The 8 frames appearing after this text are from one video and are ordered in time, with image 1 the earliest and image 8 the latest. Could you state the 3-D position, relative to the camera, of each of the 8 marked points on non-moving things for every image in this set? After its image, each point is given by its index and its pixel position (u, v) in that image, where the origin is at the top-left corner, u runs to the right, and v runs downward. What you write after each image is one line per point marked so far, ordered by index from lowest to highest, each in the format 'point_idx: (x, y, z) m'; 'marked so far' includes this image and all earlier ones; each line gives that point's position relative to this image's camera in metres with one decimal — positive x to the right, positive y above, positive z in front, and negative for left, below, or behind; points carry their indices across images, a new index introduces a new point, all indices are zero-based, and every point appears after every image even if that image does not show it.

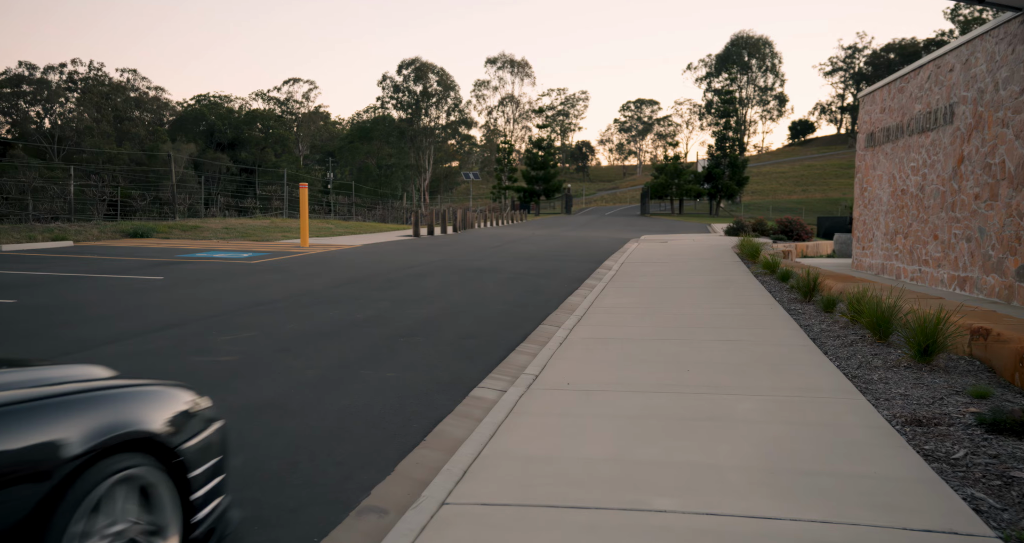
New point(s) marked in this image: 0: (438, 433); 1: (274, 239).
0: (-0.4, -1.1, +4.5) m
1: (-6.9, +1.0, +18.9) m
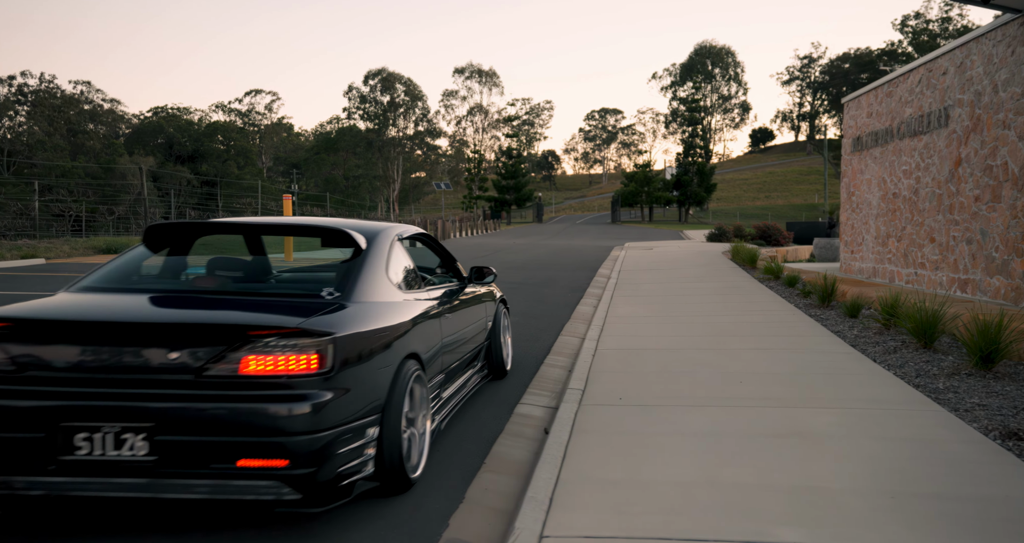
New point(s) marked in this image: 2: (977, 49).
0: (-0.1, -1.2, +4.2) m
1: (-7.3, +0.6, +18.2) m
2: (+7.0, +3.4, +9.7) m
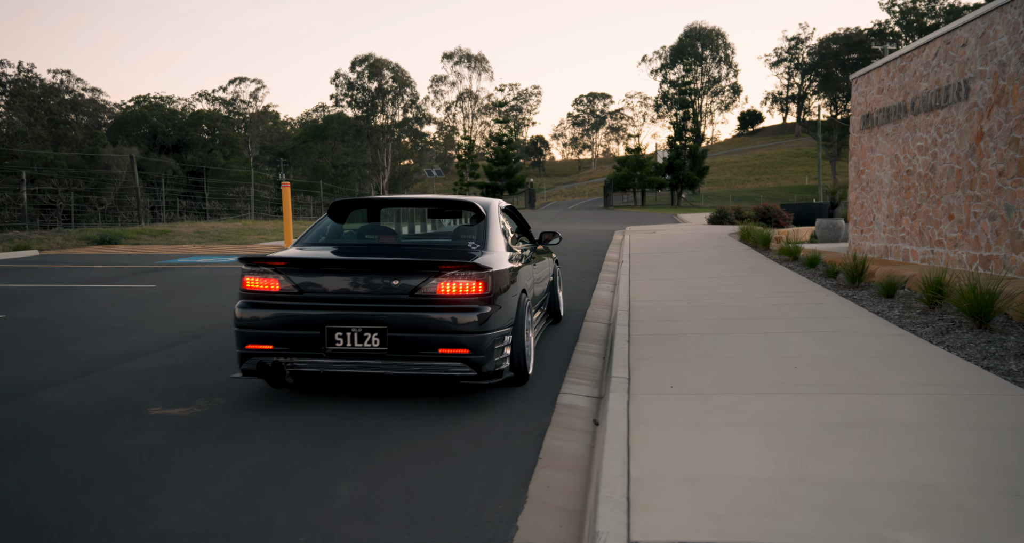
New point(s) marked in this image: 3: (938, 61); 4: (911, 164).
0: (+0.2, -1.0, +3.9) m
1: (-7.3, +0.8, +17.8) m
2: (+7.2, +3.7, +9.4) m
3: (+7.4, +3.7, +11.0) m
4: (+7.5, +2.0, +11.9) m
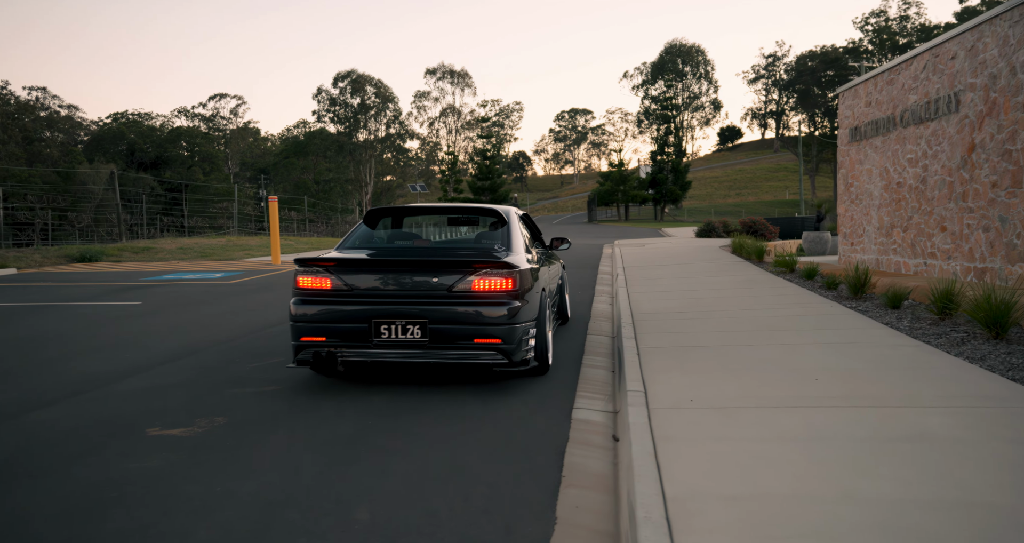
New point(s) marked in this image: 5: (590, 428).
0: (+0.3, -1.1, +3.7) m
1: (-7.6, +0.4, +17.4) m
2: (+7.1, +3.6, +9.5) m
3: (+7.2, +3.5, +11.1) m
4: (+7.3, +1.8, +12.0) m
5: (+0.5, -1.1, +4.3) m
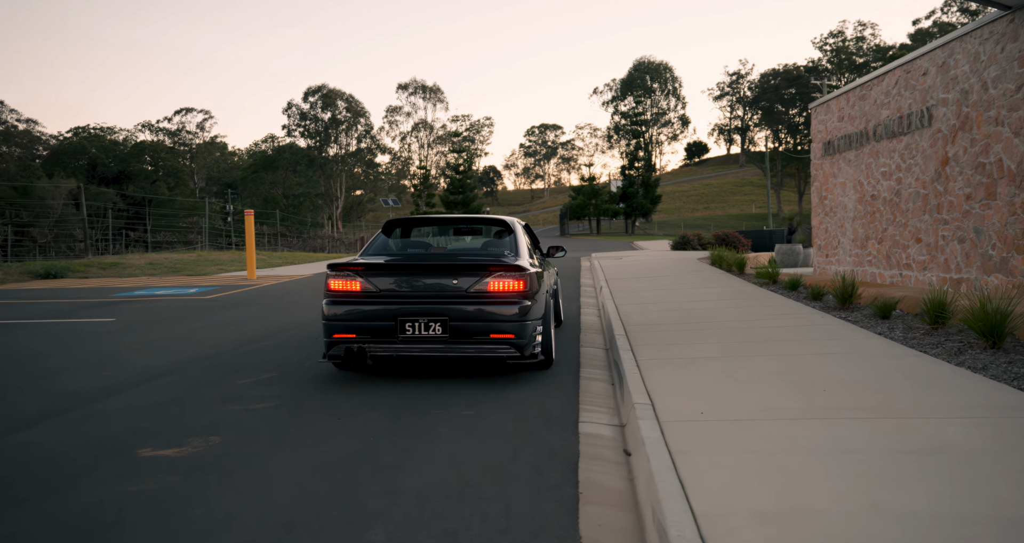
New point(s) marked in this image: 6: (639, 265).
0: (+0.4, -1.2, +3.5) m
1: (-8.1, 0.0, +17.0) m
2: (+6.9, +3.4, +9.8) m
3: (+6.9, +3.3, +11.4) m
4: (+7.0, +1.6, +12.3) m
5: (+0.6, -1.1, +4.2) m
6: (+3.3, +0.2, +16.9) m
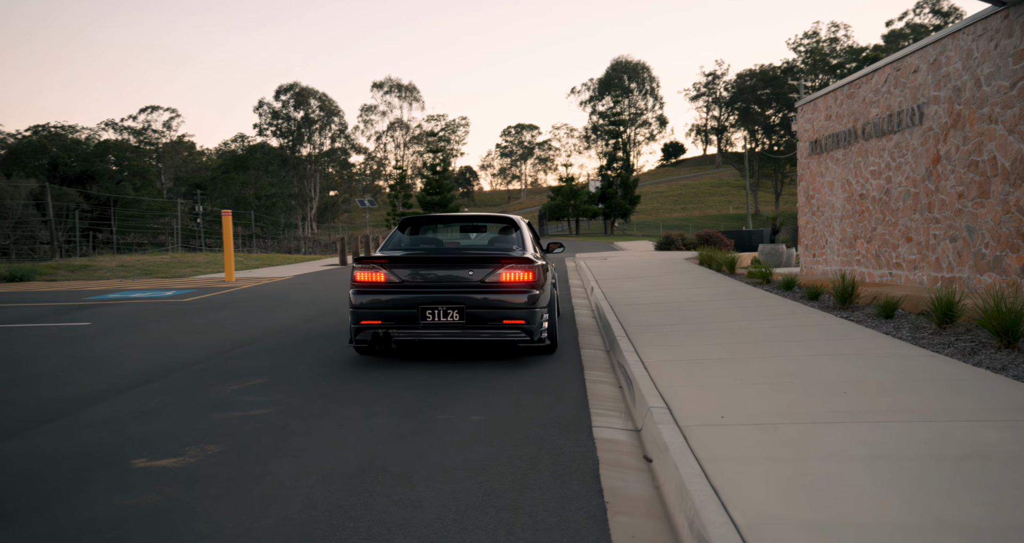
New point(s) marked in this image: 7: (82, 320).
0: (+0.5, -1.2, +3.3) m
1: (-8.5, -0.1, +16.4) m
2: (+6.7, +3.4, +9.7) m
3: (+6.7, +3.3, +11.4) m
4: (+6.8, +1.6, +12.2) m
5: (+0.7, -1.1, +4.0) m
6: (+2.9, +0.2, +16.7) m
7: (-6.3, -0.7, +9.1) m
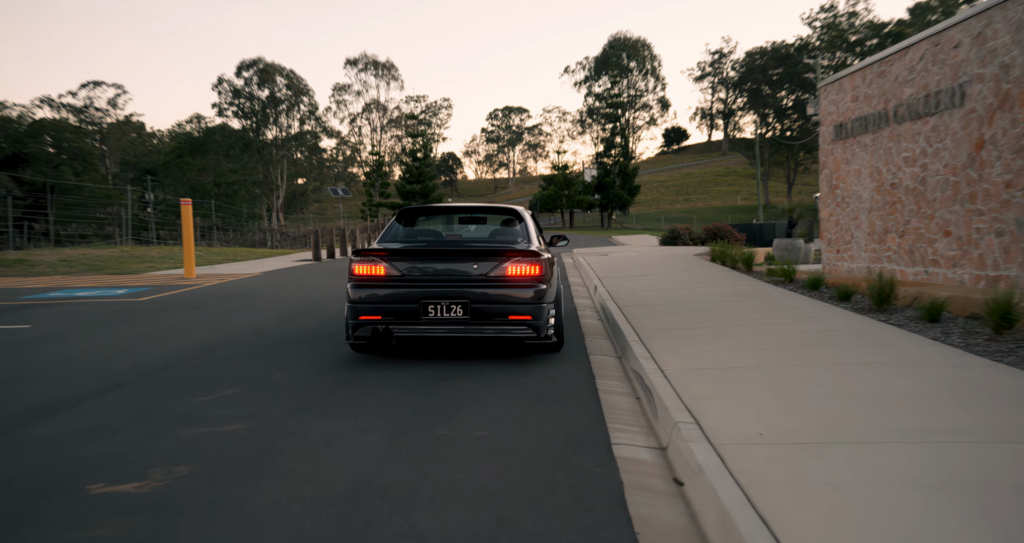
0: (+0.4, -1.2, +2.4) m
1: (-8.5, +0.1, +15.5) m
2: (+6.7, +3.5, +8.7) m
3: (+6.7, +3.3, +10.3) m
4: (+6.7, +1.7, +11.2) m
5: (+0.5, -1.1, +3.0) m
6: (+2.9, +0.3, +15.8) m
7: (-6.4, -0.7, +8.3) m
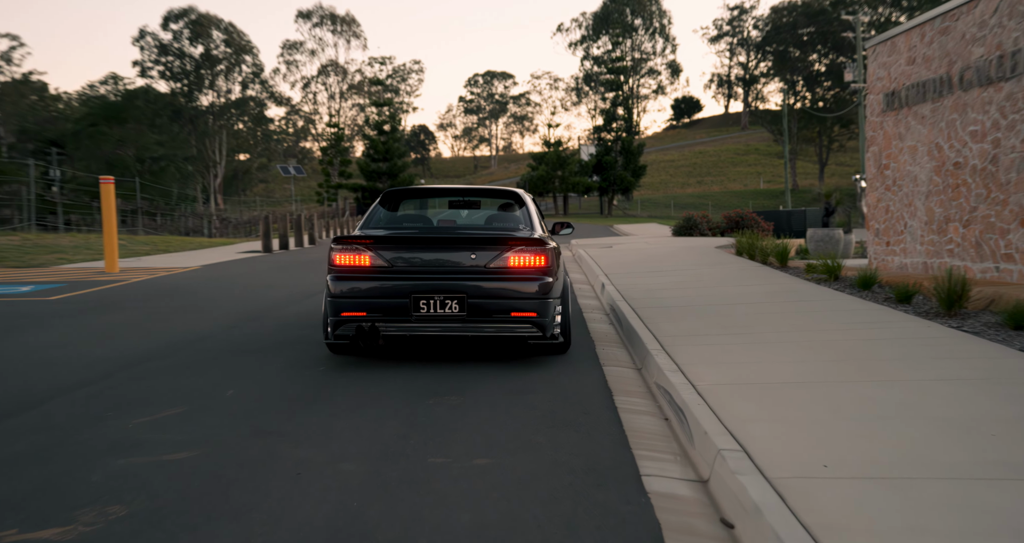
0: (+0.1, -1.2, +1.0) m
1: (-8.4, +0.2, +14.5) m
2: (+6.5, +3.5, +7.1) m
3: (+6.6, +3.4, +8.7) m
4: (+6.7, +1.8, +9.6) m
5: (+0.2, -1.1, +1.7) m
6: (+3.0, +0.4, +14.3) m
7: (-6.5, -0.6, +7.1) m
